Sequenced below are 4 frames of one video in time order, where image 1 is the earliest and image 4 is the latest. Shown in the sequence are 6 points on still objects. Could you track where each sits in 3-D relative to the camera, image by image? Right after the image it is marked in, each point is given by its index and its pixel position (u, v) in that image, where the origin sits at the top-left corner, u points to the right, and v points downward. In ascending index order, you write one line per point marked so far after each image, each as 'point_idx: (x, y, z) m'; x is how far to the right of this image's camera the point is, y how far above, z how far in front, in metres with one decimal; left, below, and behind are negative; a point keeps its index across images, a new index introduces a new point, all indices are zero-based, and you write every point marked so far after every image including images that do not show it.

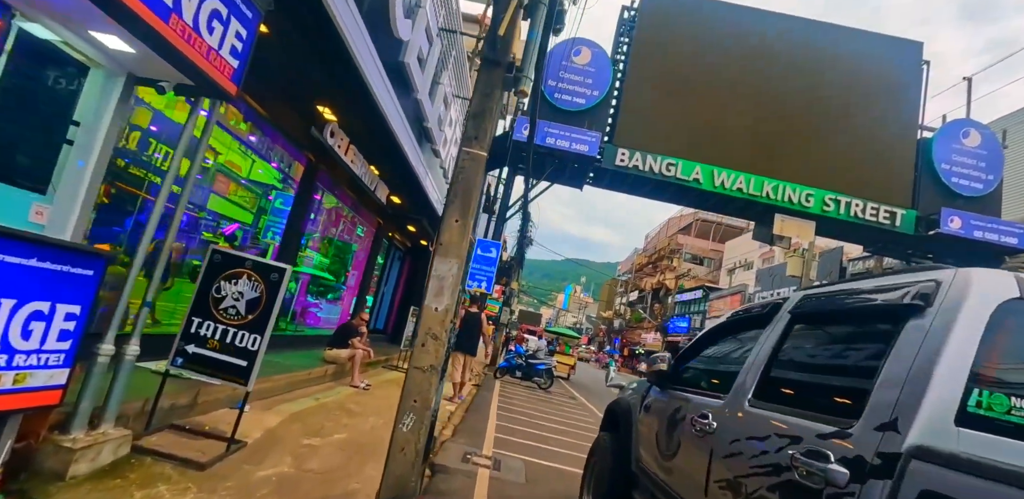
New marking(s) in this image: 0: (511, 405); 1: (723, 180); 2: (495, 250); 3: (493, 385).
0: (0.0, -3.2, +11.7) m
1: (+5.1, +1.7, +13.3) m
2: (-0.4, 0.0, +12.8) m
3: (-0.5, -3.5, +14.2) m
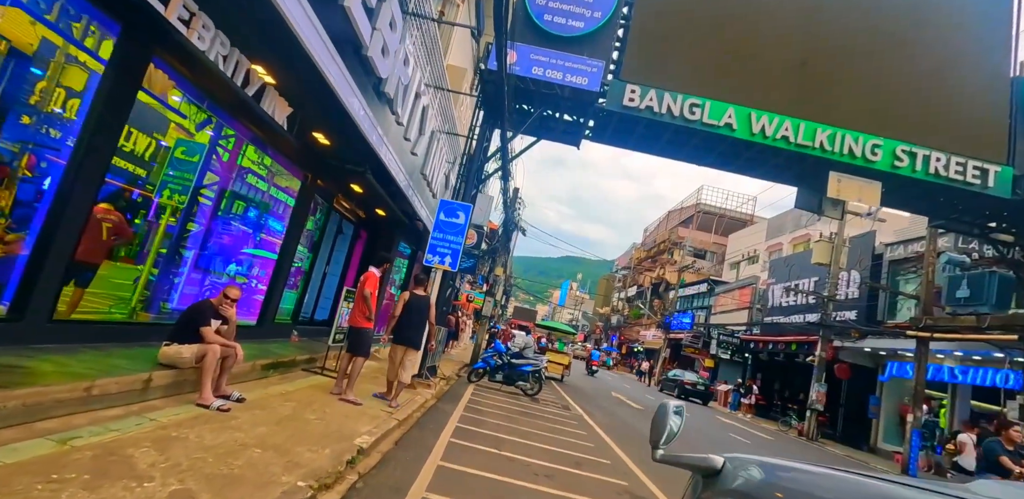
0: (-0.5, -2.6, +8.6) m
1: (+4.6, +2.3, +10.1) m
2: (-0.9, +0.6, +9.6) m
3: (-1.0, -2.9, +11.1) m
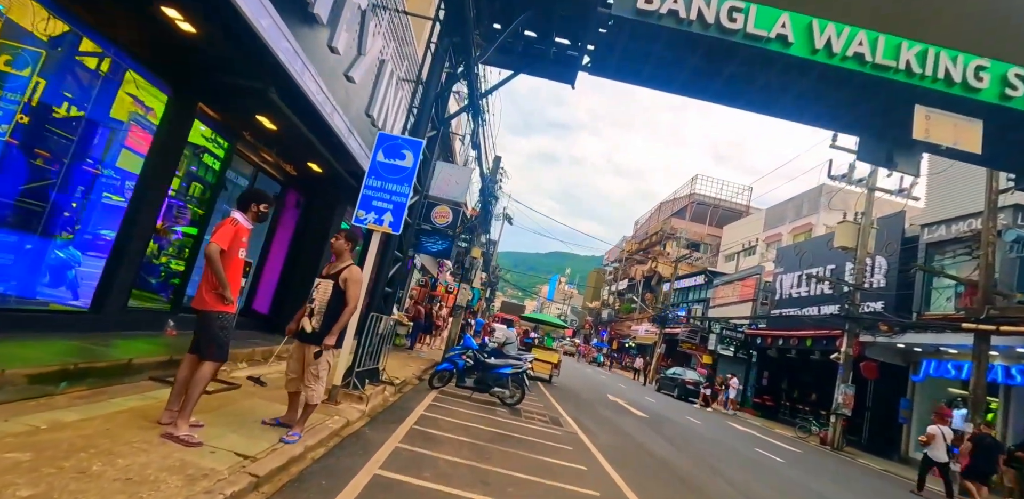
0: (-0.8, -2.1, +5.7) m
1: (+4.3, +2.8, +7.4) m
2: (-1.2, +1.2, +6.7) m
3: (-1.4, -2.3, +8.2) m
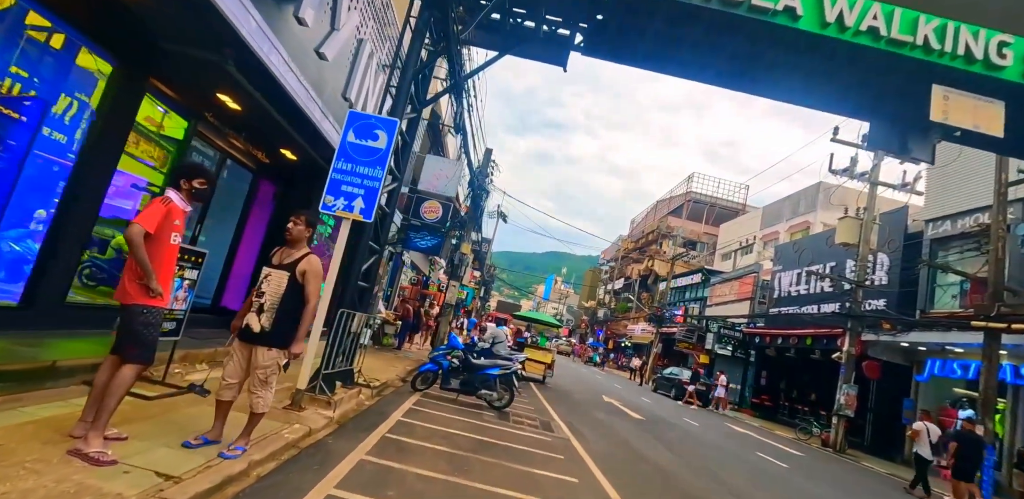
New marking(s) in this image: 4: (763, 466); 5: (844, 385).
0: (-1.0, -2.0, +5.1) m
1: (+4.1, +2.9, +6.8) m
2: (-1.4, +1.3, +6.1) m
3: (-1.6, -2.2, +7.6) m
4: (+5.0, -4.3, +10.9) m
5: (+10.1, -4.1, +16.6) m
